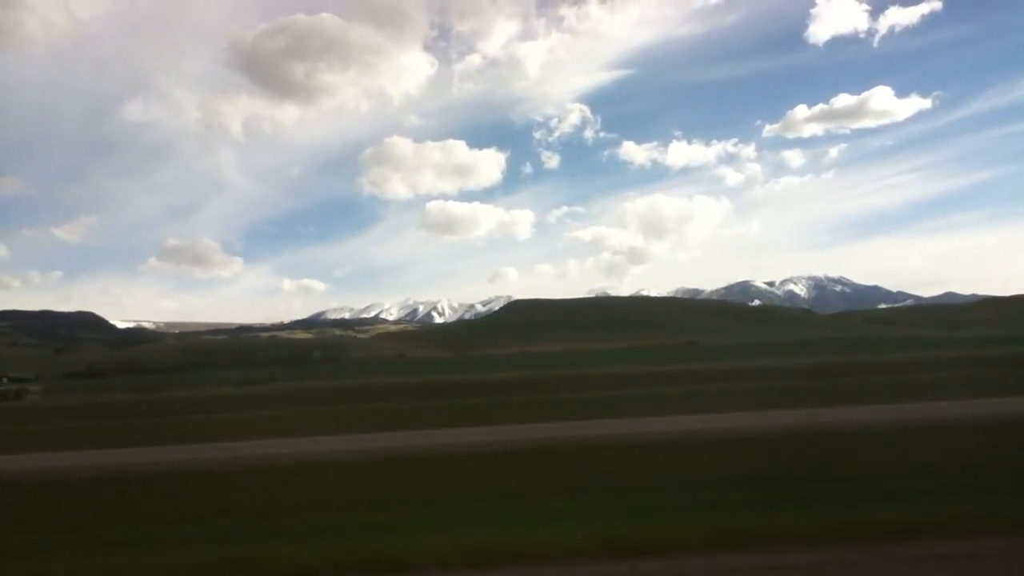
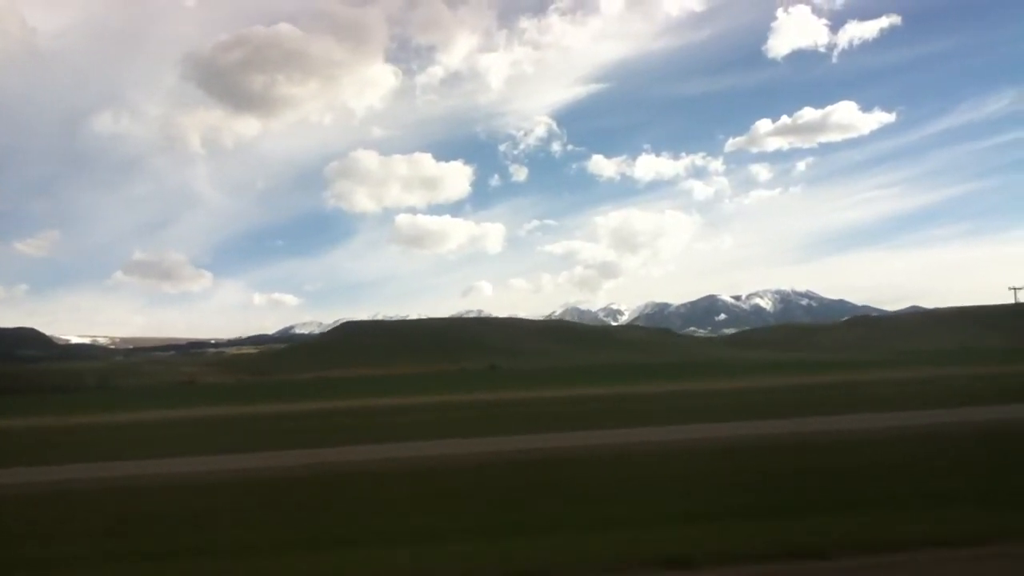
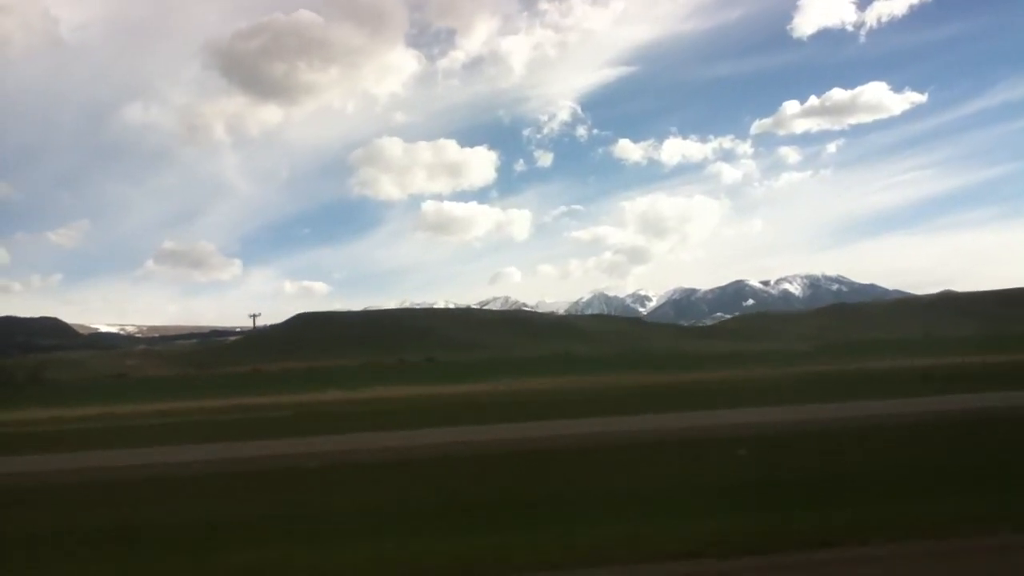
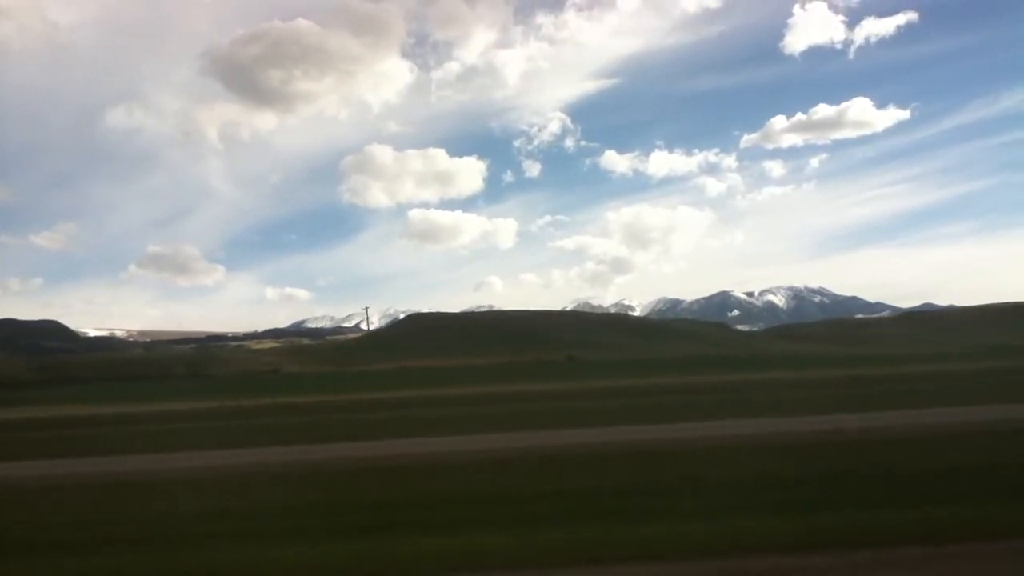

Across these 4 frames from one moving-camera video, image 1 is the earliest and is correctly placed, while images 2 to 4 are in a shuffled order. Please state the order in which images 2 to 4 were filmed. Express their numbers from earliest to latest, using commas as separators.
4, 2, 3
